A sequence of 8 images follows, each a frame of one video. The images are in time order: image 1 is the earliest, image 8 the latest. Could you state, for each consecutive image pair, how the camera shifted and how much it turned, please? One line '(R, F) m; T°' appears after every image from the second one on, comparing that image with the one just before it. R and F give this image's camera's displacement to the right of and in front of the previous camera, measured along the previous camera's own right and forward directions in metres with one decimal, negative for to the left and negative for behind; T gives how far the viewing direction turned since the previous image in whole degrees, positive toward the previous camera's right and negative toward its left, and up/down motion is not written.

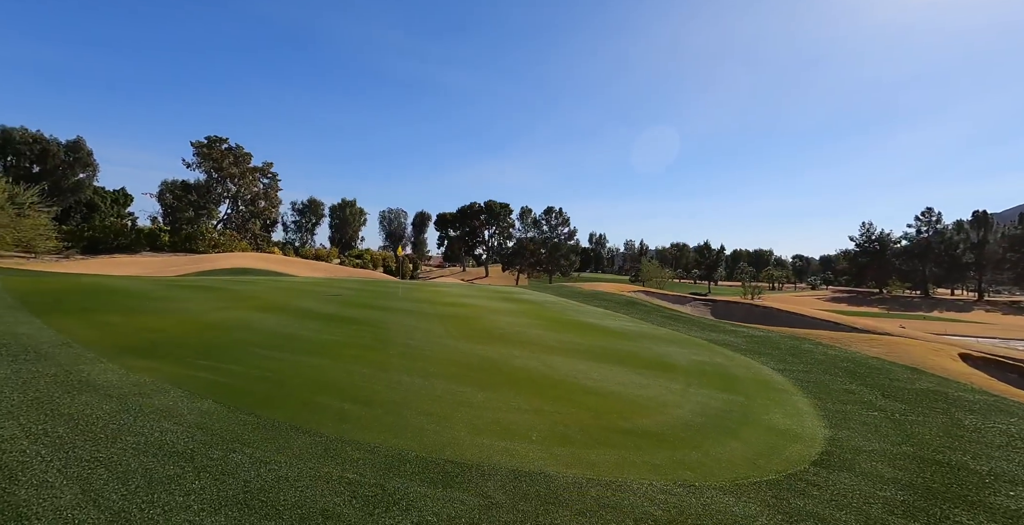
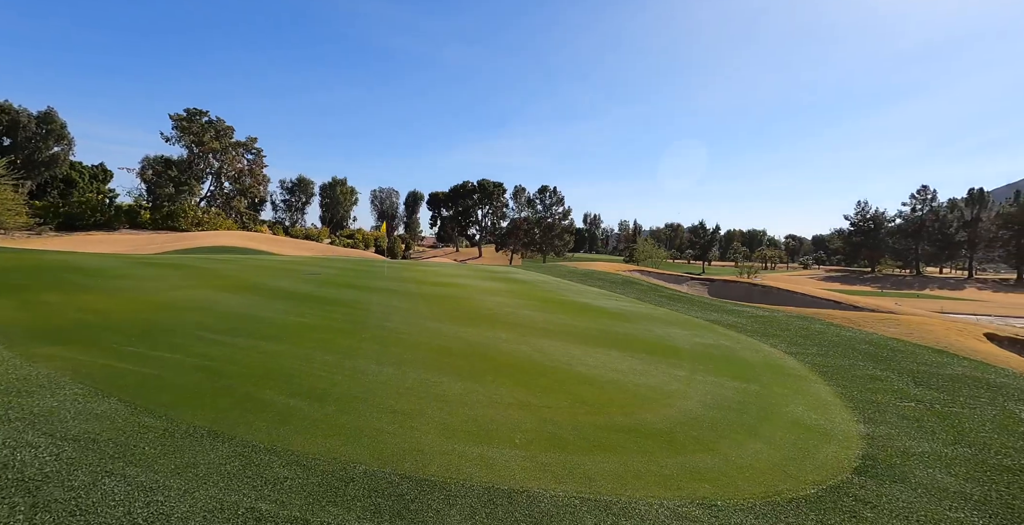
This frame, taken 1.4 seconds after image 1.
(+0.1, +1.1) m; +1°
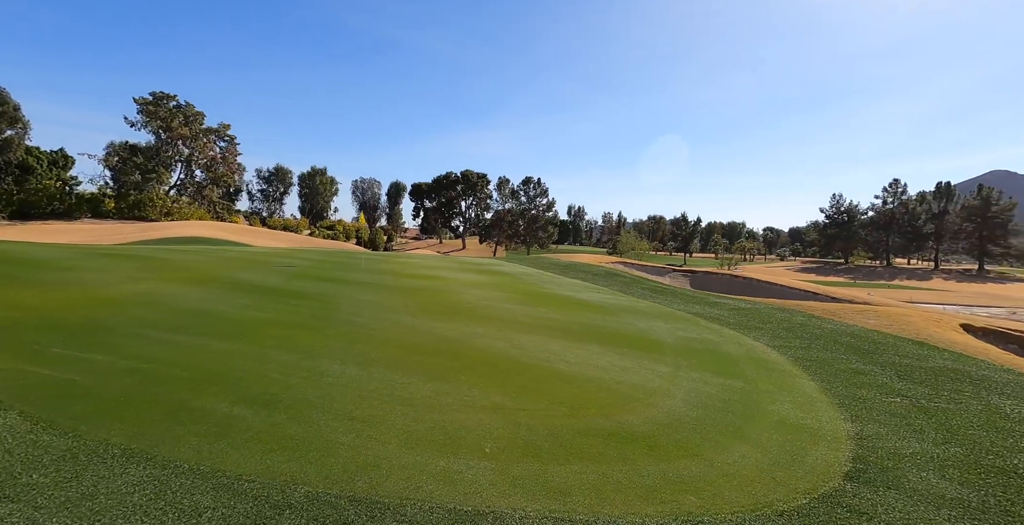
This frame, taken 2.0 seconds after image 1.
(+0.1, +0.4) m; +2°
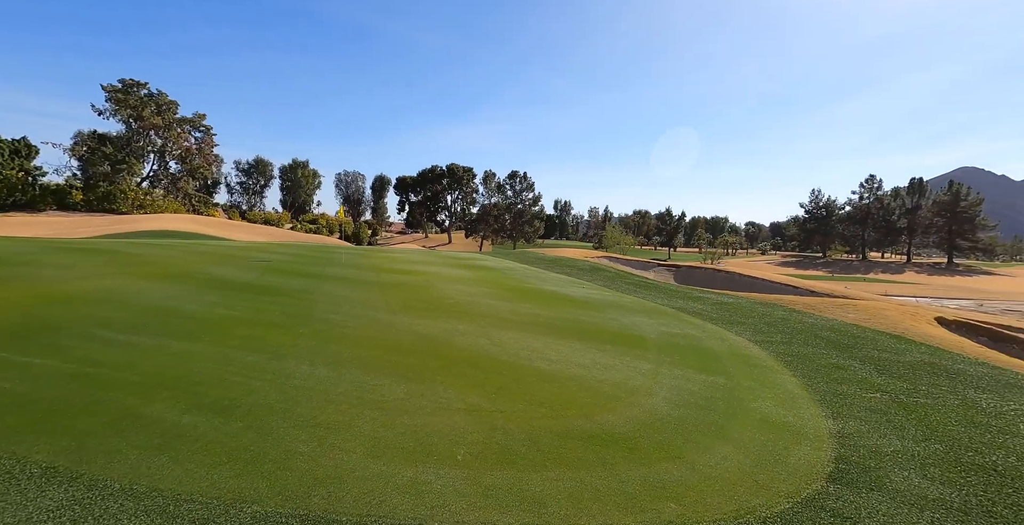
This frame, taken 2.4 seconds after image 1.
(+0.1, +0.2) m; +2°
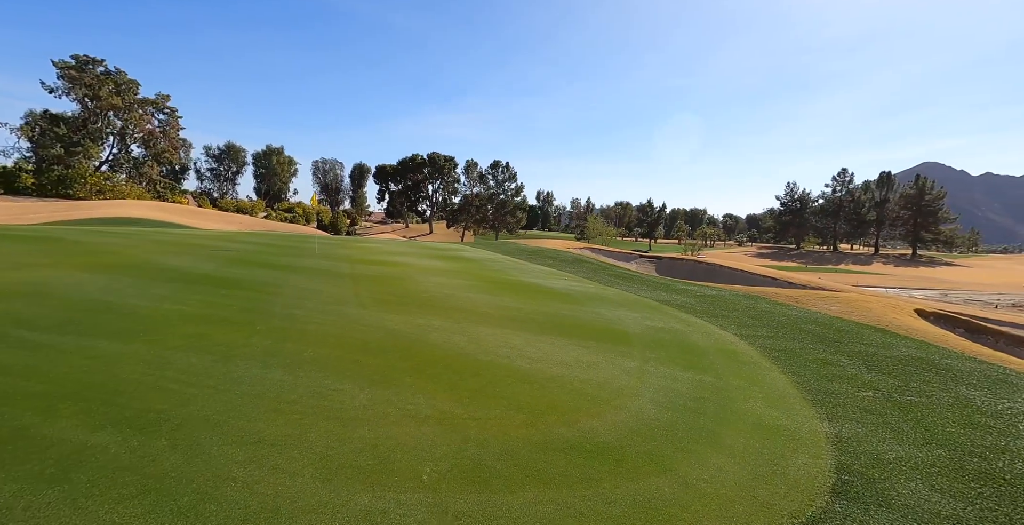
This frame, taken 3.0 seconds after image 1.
(+0.1, +0.5) m; +2°
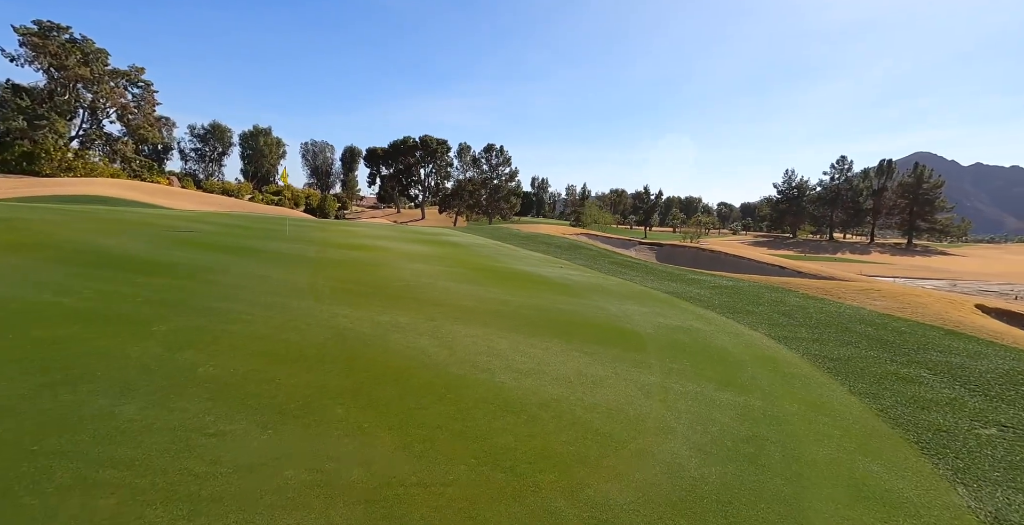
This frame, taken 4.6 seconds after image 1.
(+0.1, +1.8) m; +1°
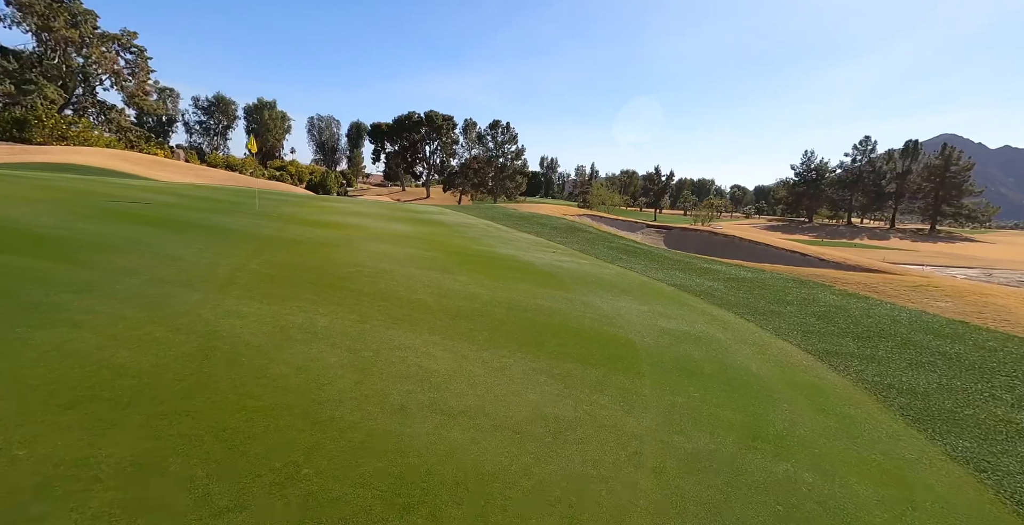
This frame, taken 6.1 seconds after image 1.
(+0.7, +1.9) m; -1°
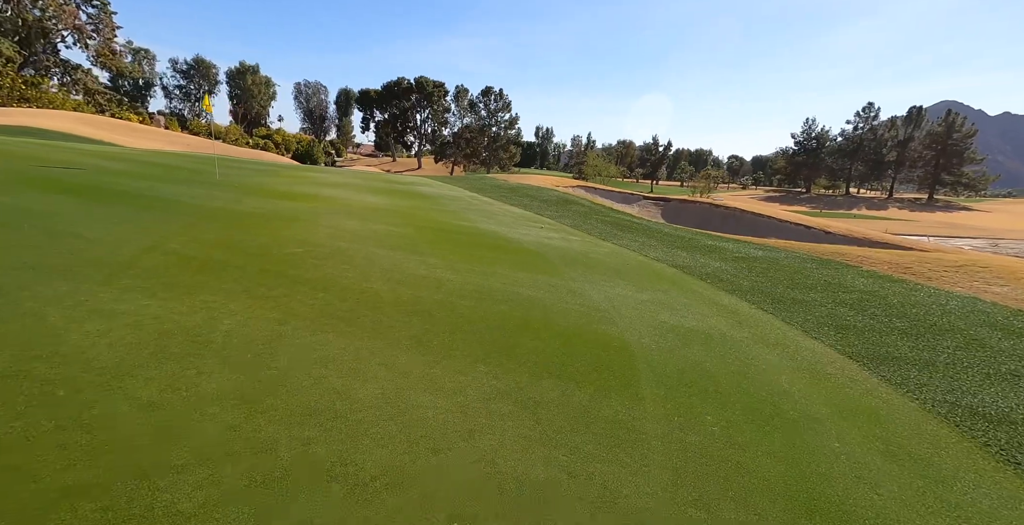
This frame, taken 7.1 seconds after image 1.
(+0.3, +1.4) m; 0°
